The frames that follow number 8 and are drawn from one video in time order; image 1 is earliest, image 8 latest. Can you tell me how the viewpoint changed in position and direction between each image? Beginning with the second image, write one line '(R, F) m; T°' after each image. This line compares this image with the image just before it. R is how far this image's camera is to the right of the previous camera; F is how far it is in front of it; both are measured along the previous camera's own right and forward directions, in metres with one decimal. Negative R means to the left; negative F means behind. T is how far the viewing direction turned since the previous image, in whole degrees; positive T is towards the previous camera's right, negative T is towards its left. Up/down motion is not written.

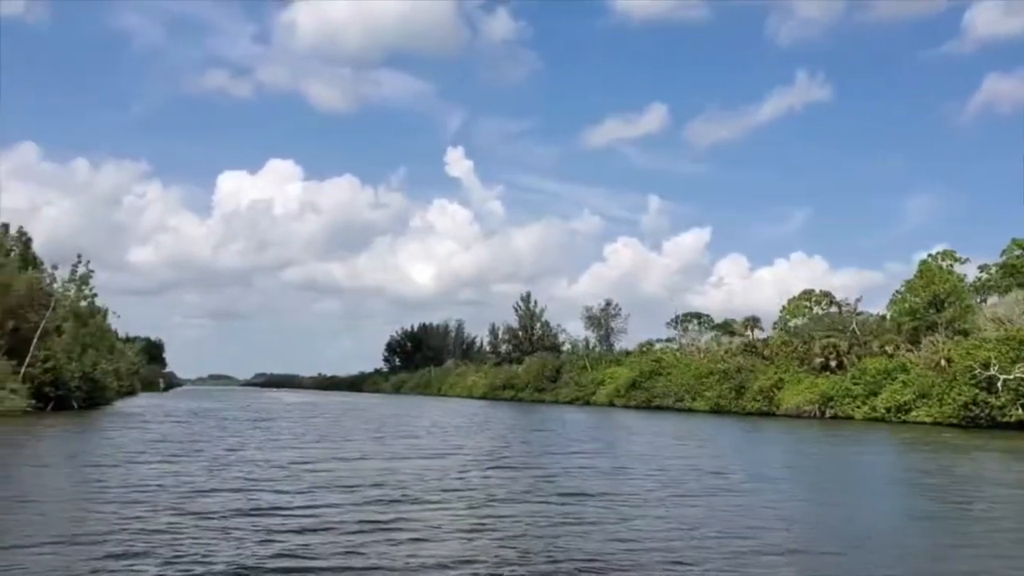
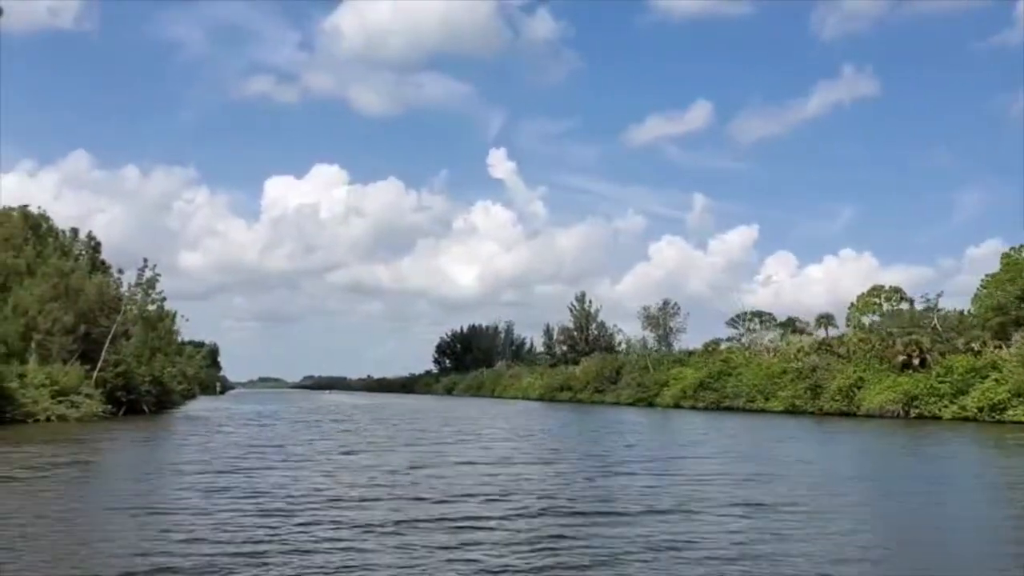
(-2.6, +1.8) m; -2°
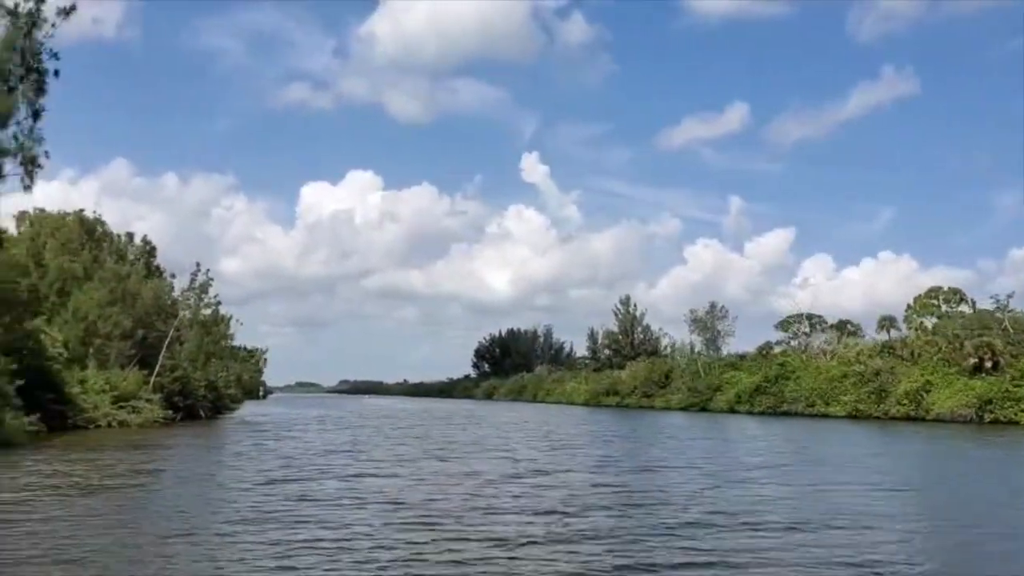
(-2.2, +1.6) m; -2°
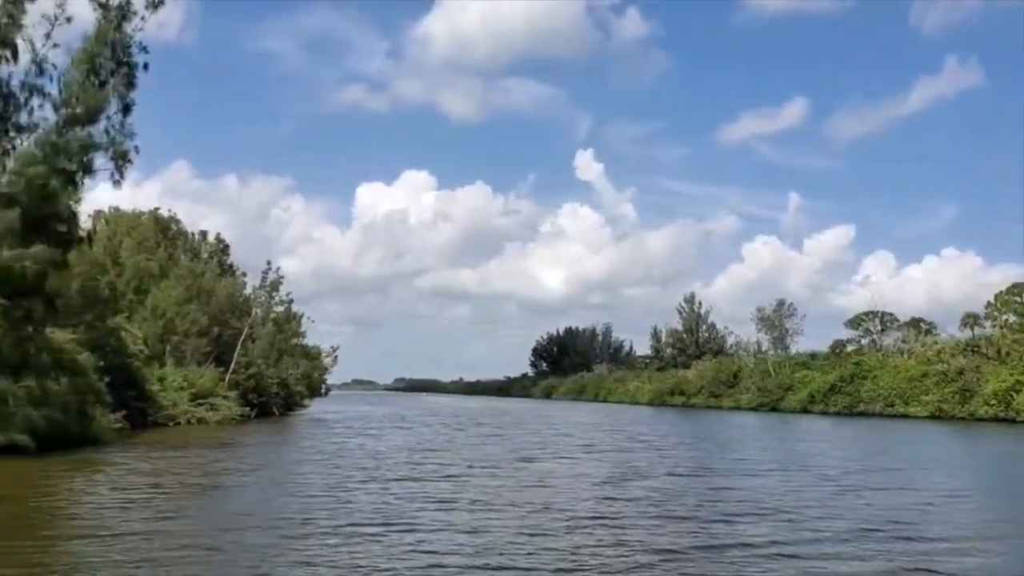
(-1.7, +1.2) m; -3°
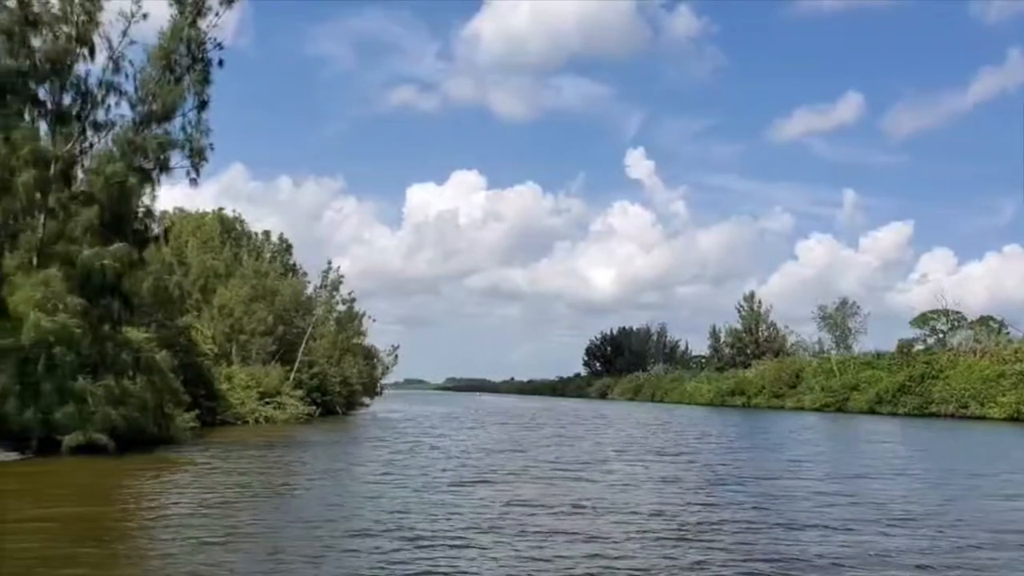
(-1.2, +1.0) m; -3°
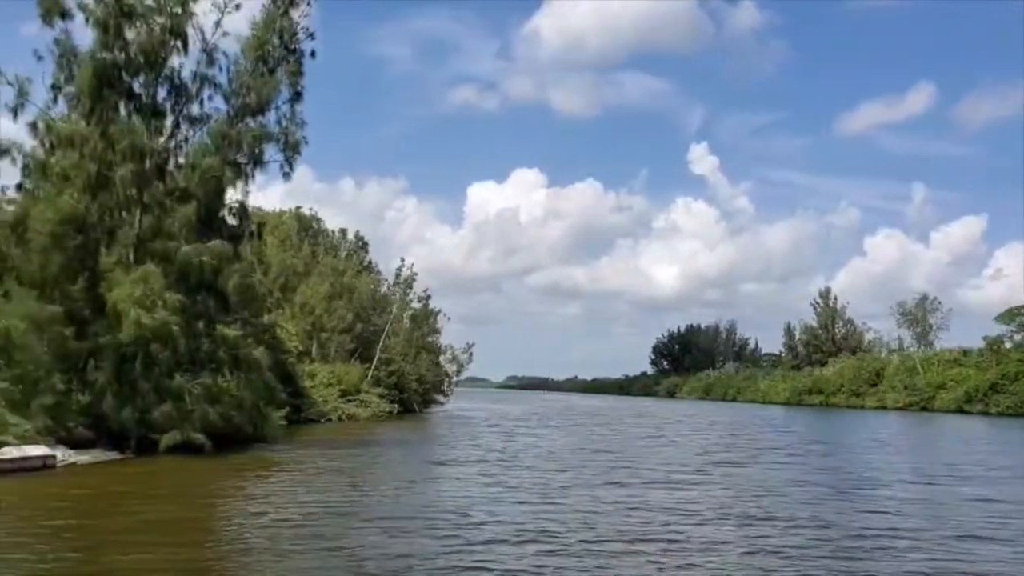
(-1.6, +1.4) m; -3°
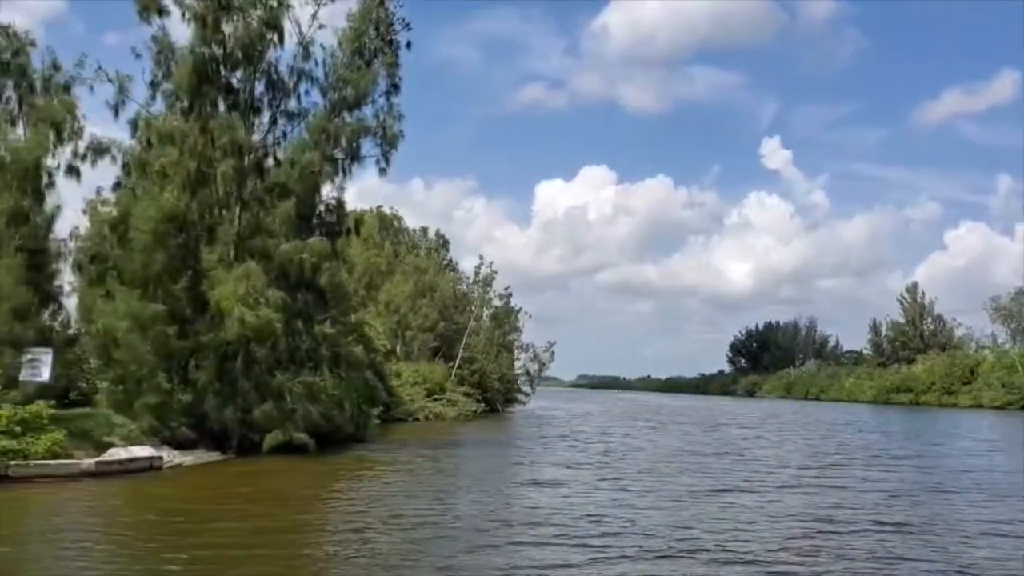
(-1.4, +1.3) m; -4°
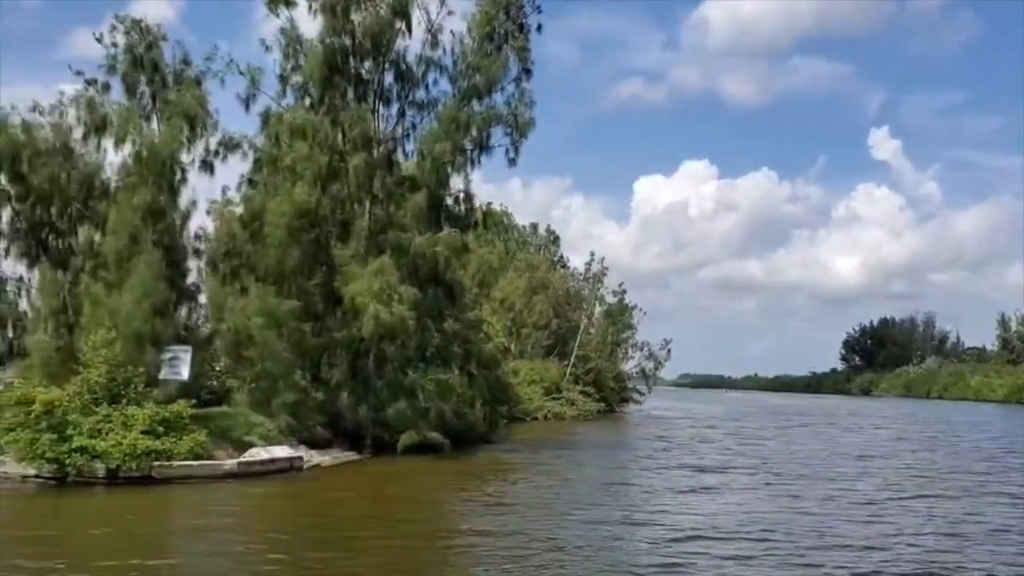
(-1.5, +1.6) m; -6°
